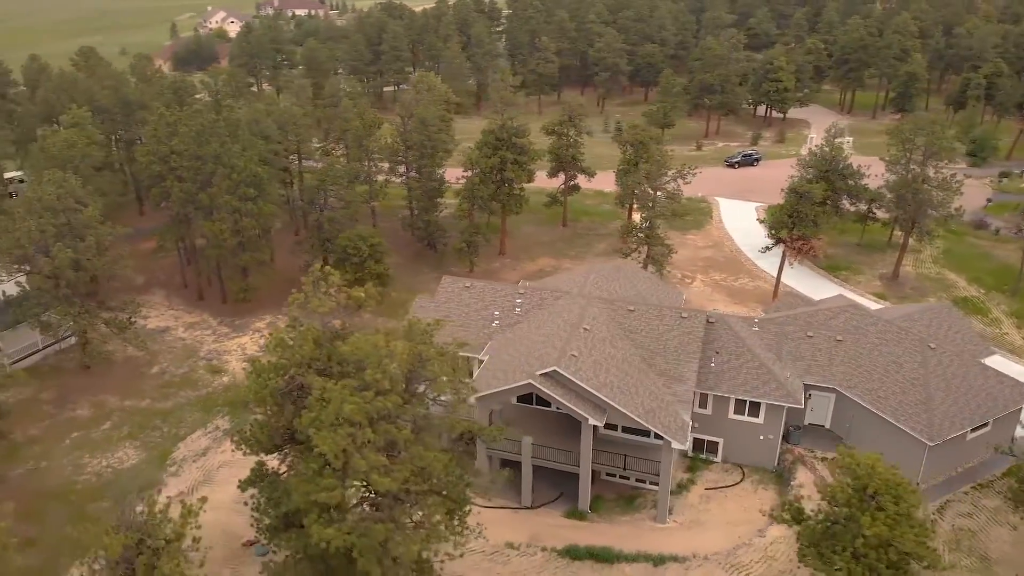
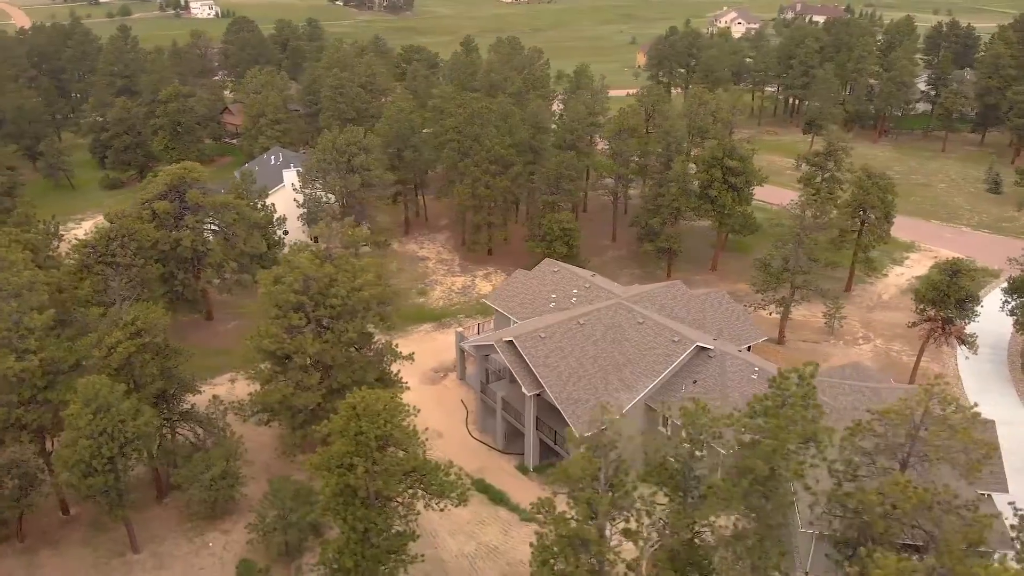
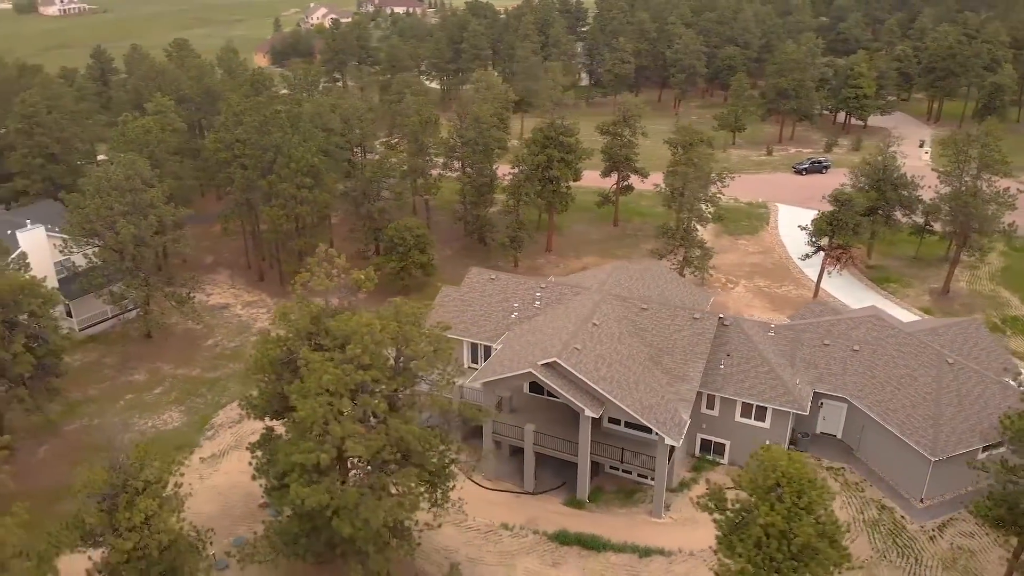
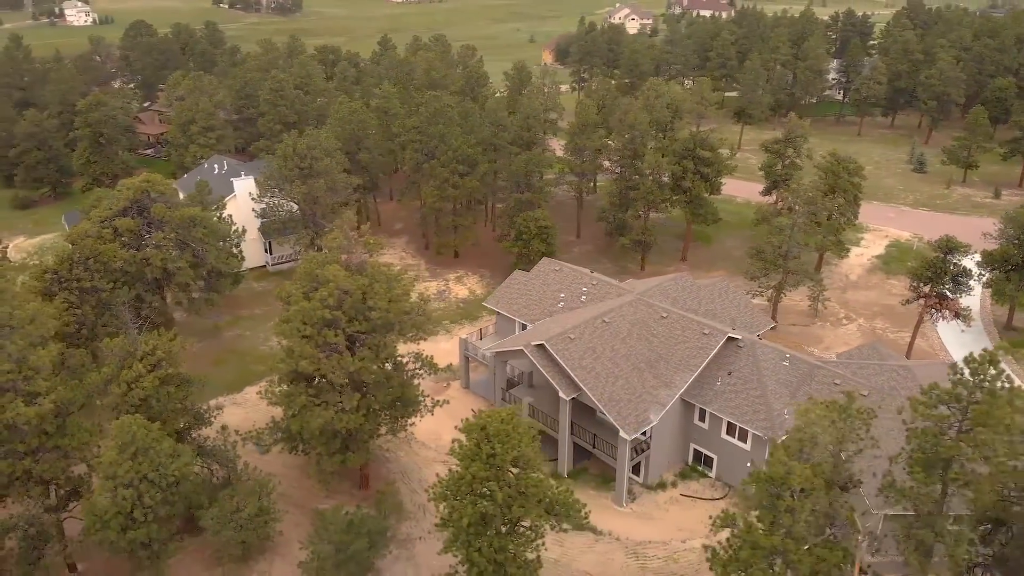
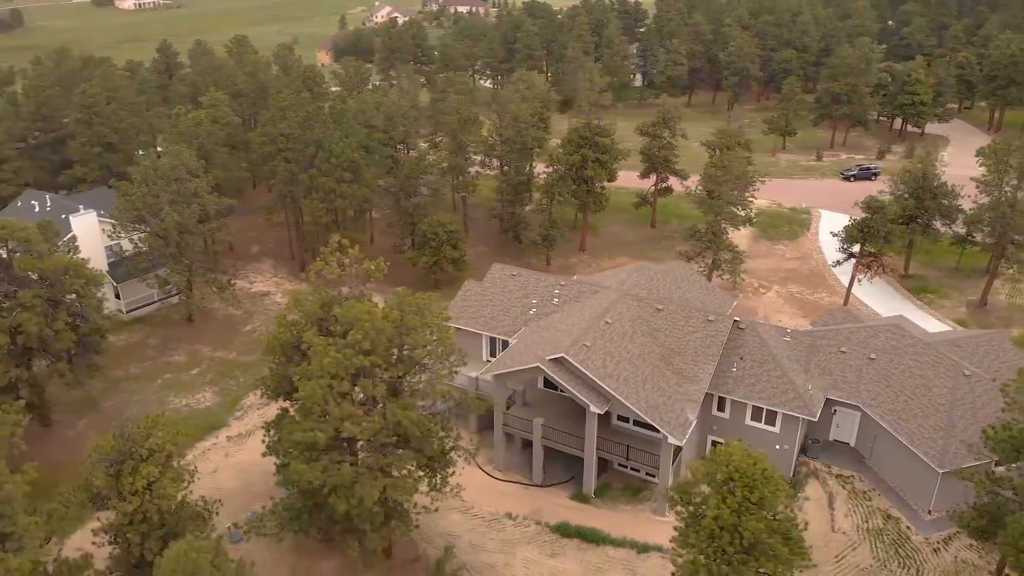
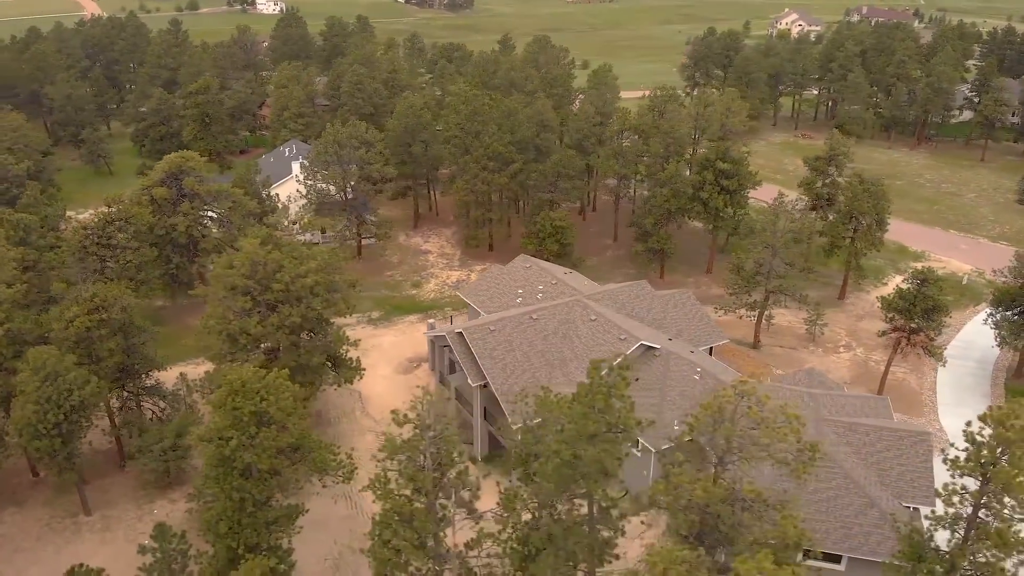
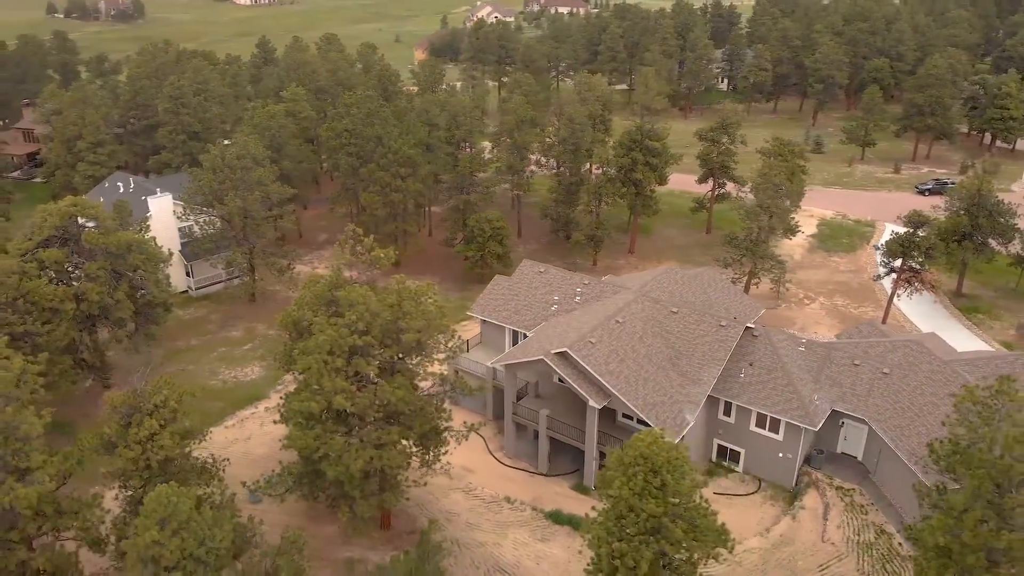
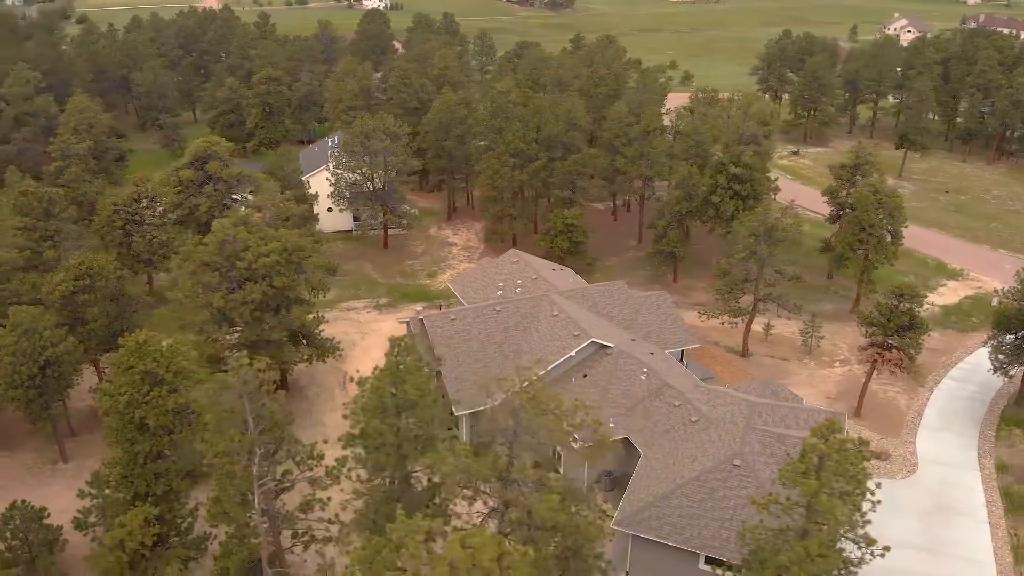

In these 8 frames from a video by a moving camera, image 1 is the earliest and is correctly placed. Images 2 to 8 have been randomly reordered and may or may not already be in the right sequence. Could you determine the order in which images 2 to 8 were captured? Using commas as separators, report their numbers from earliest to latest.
3, 5, 7, 4, 2, 6, 8
